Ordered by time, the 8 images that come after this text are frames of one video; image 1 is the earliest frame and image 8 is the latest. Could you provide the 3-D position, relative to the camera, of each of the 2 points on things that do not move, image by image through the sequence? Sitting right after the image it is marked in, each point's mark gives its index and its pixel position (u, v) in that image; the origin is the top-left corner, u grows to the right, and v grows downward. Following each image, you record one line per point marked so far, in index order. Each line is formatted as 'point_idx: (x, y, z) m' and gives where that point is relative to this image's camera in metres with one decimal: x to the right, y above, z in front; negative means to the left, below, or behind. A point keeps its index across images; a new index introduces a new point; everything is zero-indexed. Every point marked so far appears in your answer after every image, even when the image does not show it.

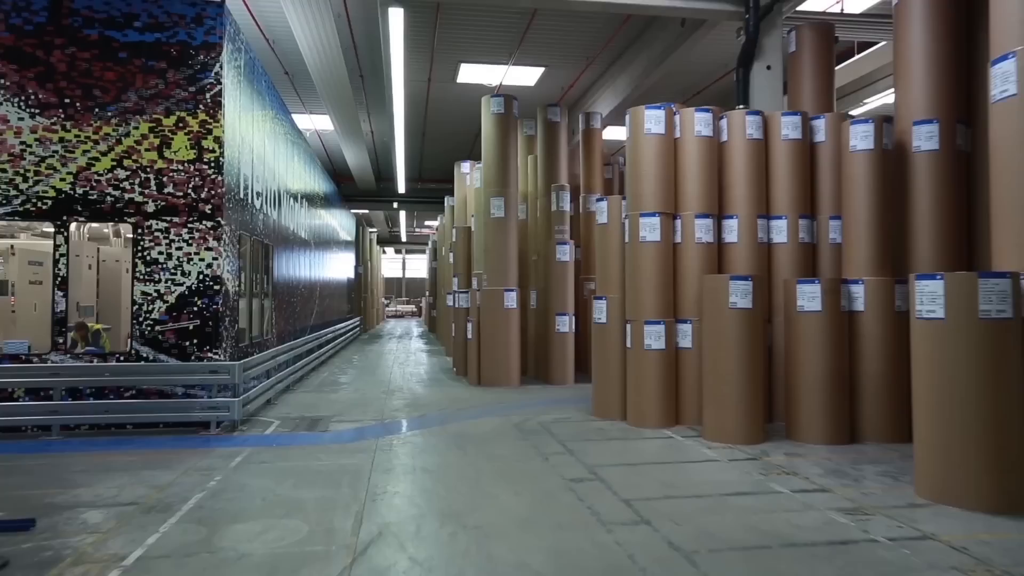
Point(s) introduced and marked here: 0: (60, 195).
0: (-3.8, +0.8, +5.6) m
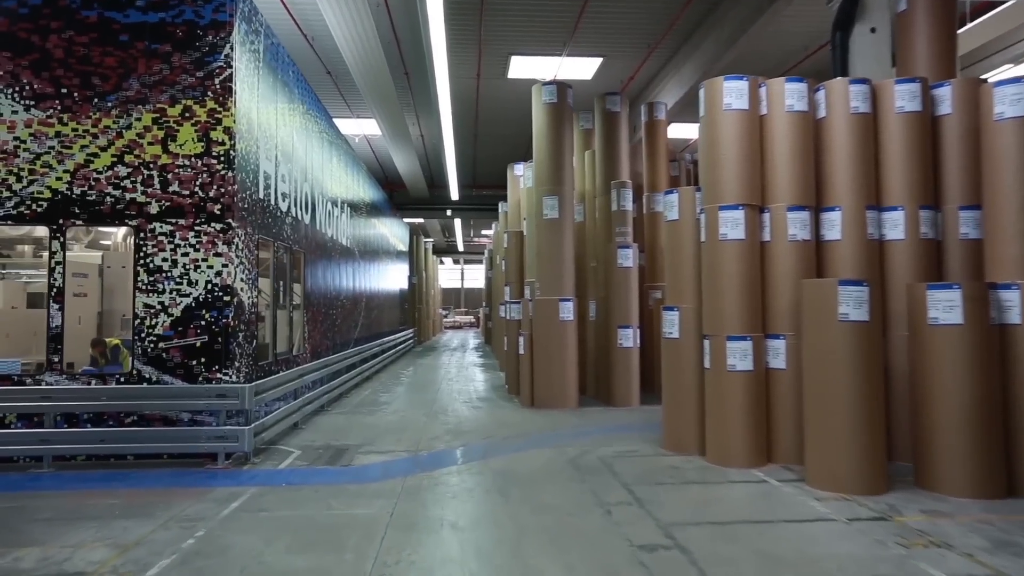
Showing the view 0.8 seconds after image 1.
0: (-3.4, +0.7, +5.0) m
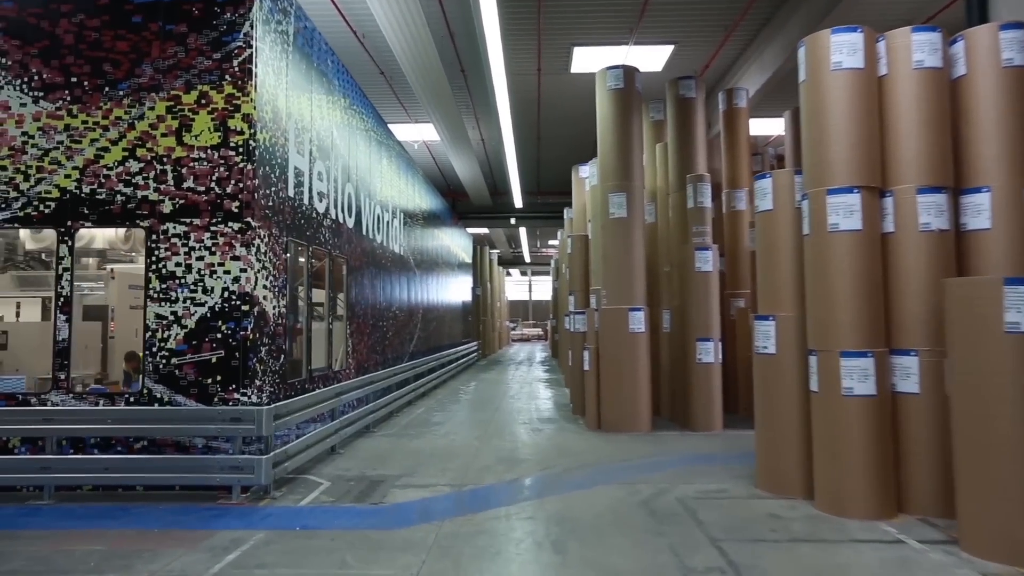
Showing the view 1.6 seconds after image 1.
0: (-3.0, +0.6, +4.5) m
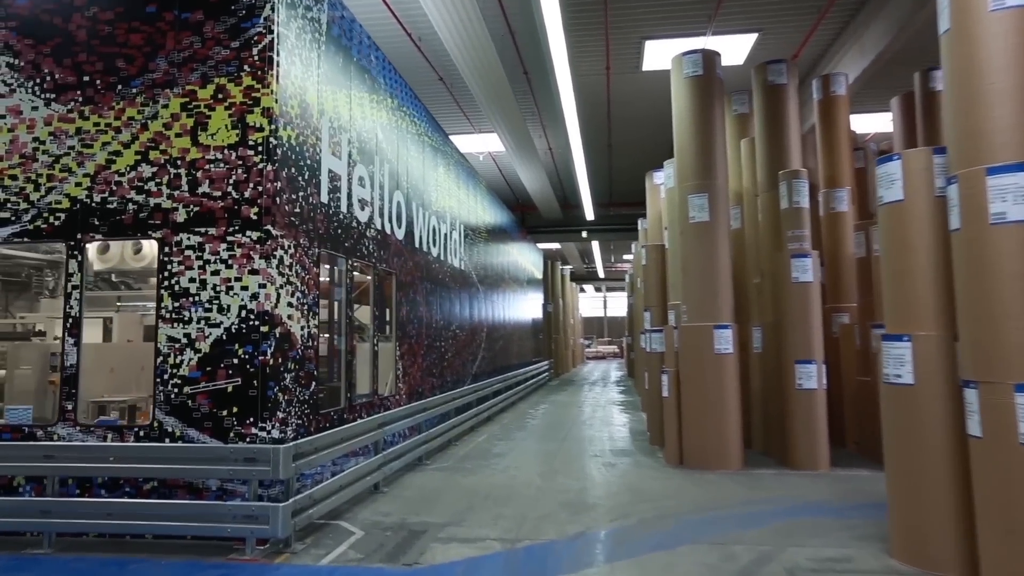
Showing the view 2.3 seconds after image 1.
0: (-2.7, +0.5, +4.1) m
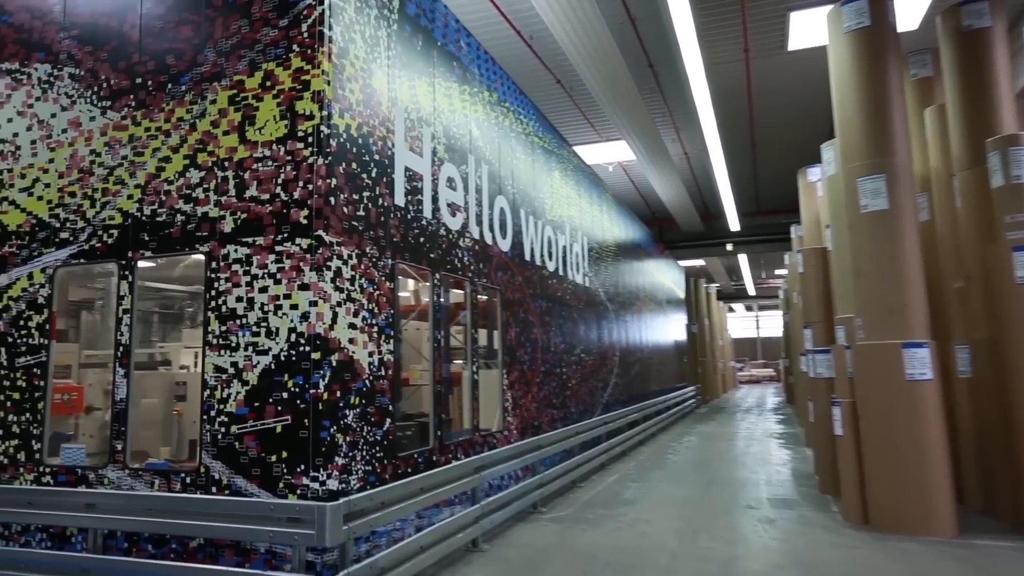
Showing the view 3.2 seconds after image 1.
0: (-2.1, +0.4, +3.7) m
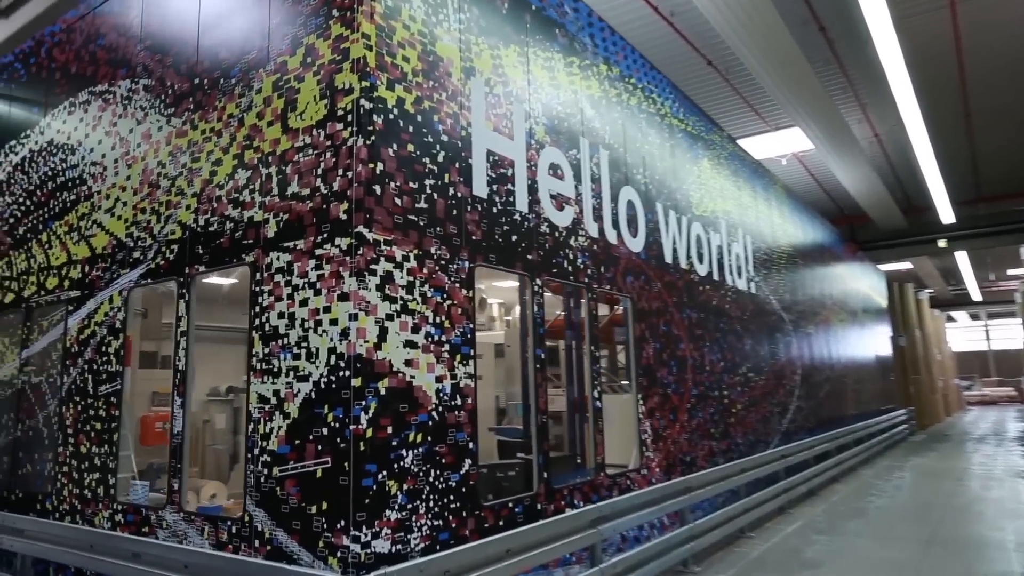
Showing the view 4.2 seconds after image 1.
0: (-1.6, +0.3, +3.3) m
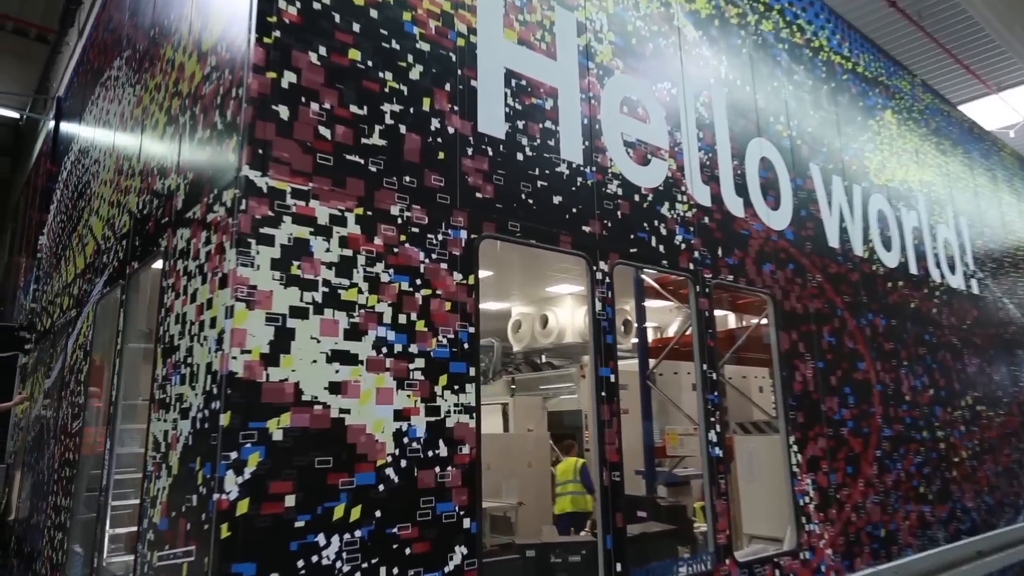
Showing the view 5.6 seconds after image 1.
0: (-1.5, +0.2, +2.6) m
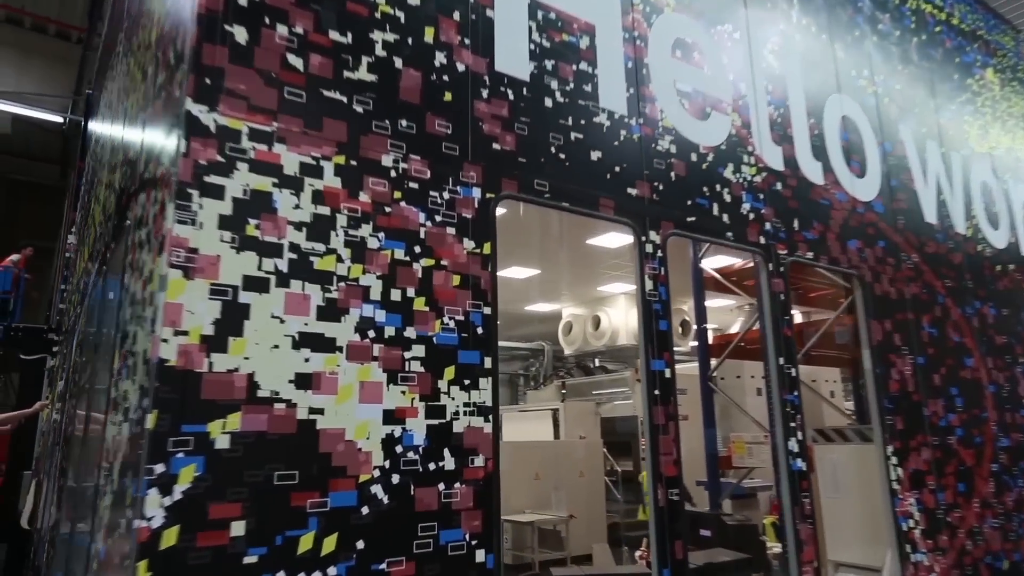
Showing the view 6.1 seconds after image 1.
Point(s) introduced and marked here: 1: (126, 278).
0: (-1.4, +0.3, +2.3) m
1: (-1.0, 0.0, +1.7) m
